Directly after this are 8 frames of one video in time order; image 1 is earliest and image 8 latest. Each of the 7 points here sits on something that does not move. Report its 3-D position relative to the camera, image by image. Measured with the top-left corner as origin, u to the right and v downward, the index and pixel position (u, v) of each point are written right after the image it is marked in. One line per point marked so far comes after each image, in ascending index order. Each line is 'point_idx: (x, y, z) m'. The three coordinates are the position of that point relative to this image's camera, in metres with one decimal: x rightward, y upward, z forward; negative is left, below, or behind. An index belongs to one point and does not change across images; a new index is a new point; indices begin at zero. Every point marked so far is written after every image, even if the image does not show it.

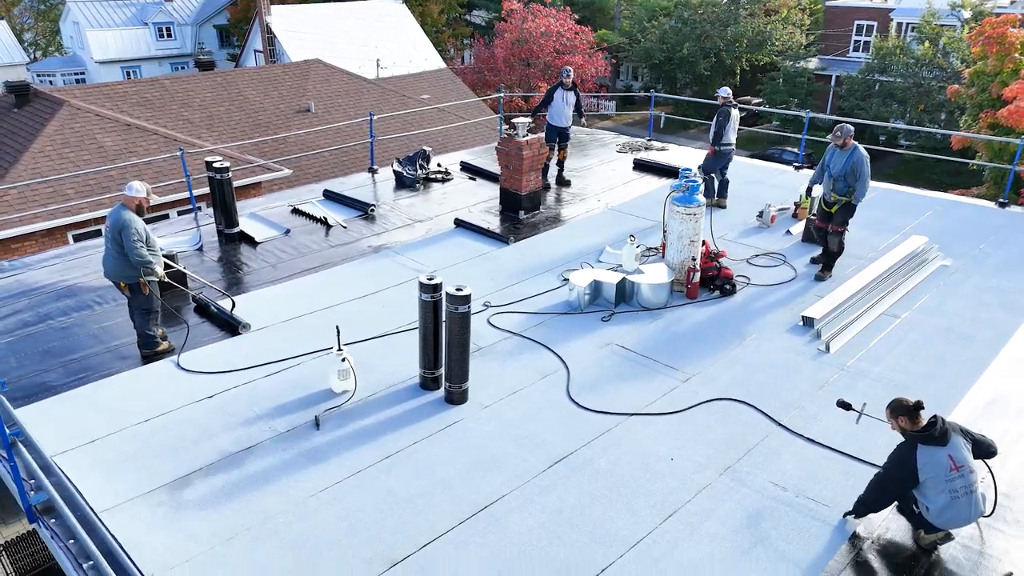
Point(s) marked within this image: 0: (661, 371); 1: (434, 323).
0: (+1.0, -0.6, +5.8) m
1: (-0.5, -0.2, +5.3) m
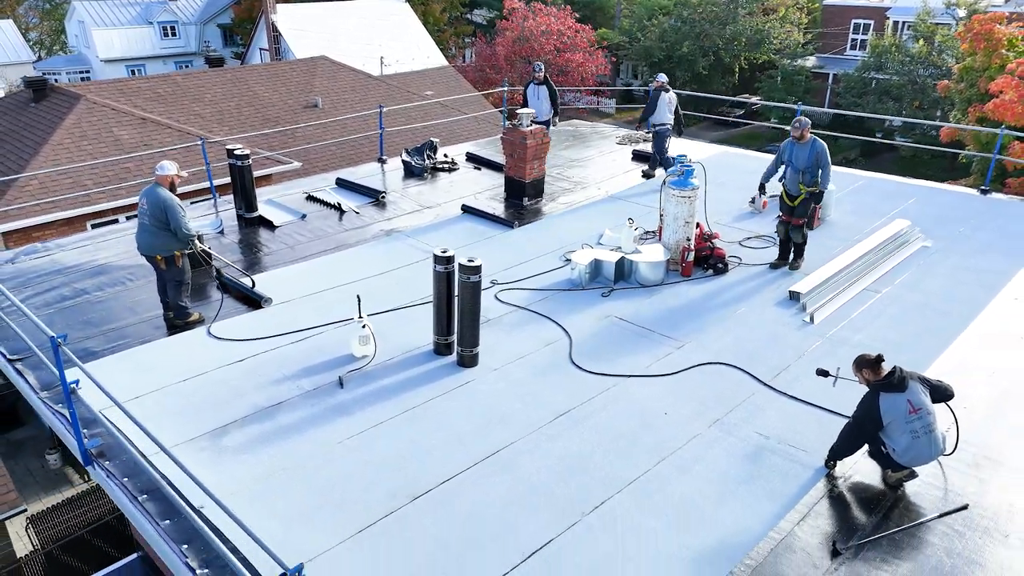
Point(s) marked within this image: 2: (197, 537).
0: (+1.1, -0.4, +6.3) m
1: (-0.4, 0.0, +5.7) m
2: (-1.5, -1.2, +4.0) m
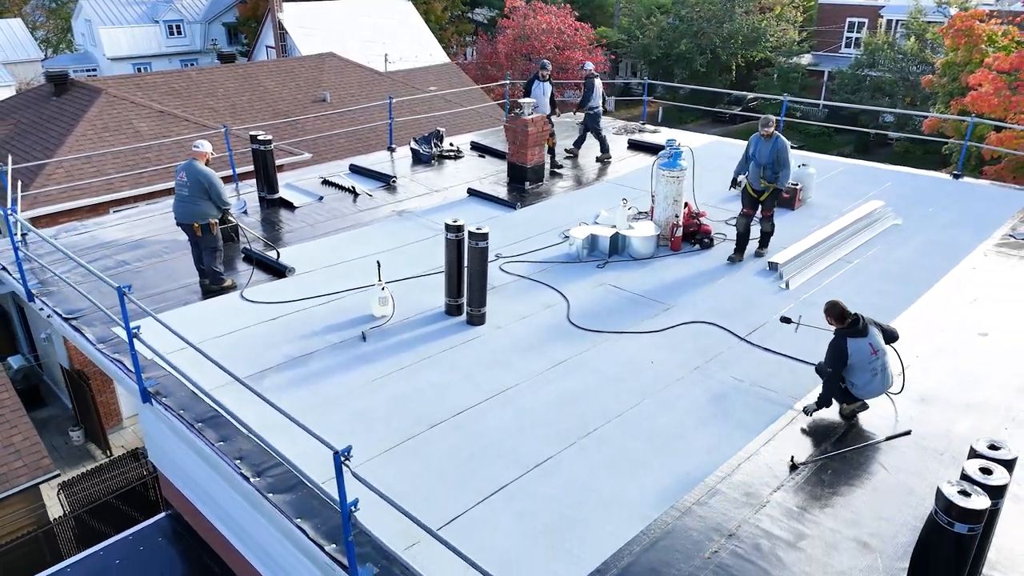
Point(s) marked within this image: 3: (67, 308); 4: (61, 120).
0: (+1.1, -0.1, +7.0) m
1: (-0.4, +0.2, +6.4) m
2: (-1.5, -0.9, +4.7) m
3: (-3.5, -0.2, +6.6) m
4: (-8.0, +3.0, +14.7) m
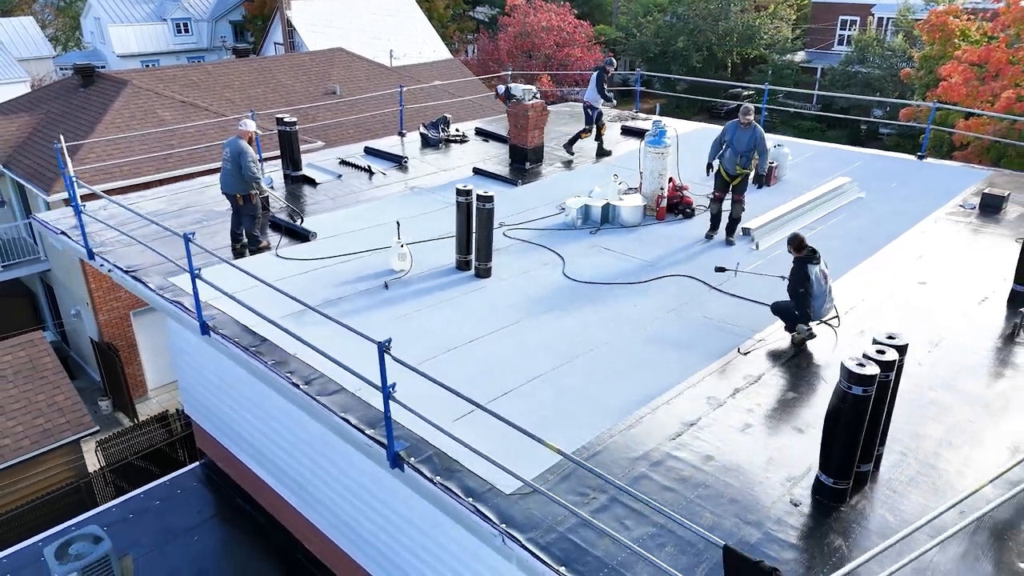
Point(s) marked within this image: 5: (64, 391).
0: (+1.1, +0.2, +7.9) m
1: (-0.4, +0.6, +7.3) m
2: (-1.5, -0.6, +5.6) m
3: (-3.5, +0.2, +7.5) m
4: (-8.0, +3.4, +15.6) m
5: (-6.2, -1.4, +11.5) m
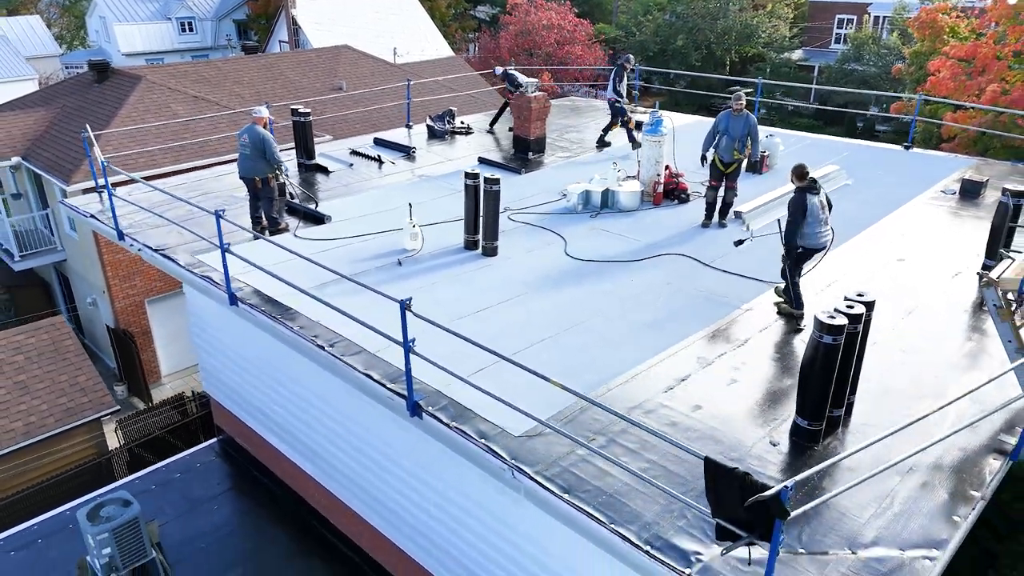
0: (+1.2, +0.5, +8.4) m
1: (-0.3, +0.8, +7.8) m
2: (-1.4, -0.3, +6.1) m
3: (-3.5, +0.4, +8.0) m
4: (-7.9, +3.6, +16.1) m
5: (-6.2, -1.2, +12.0) m
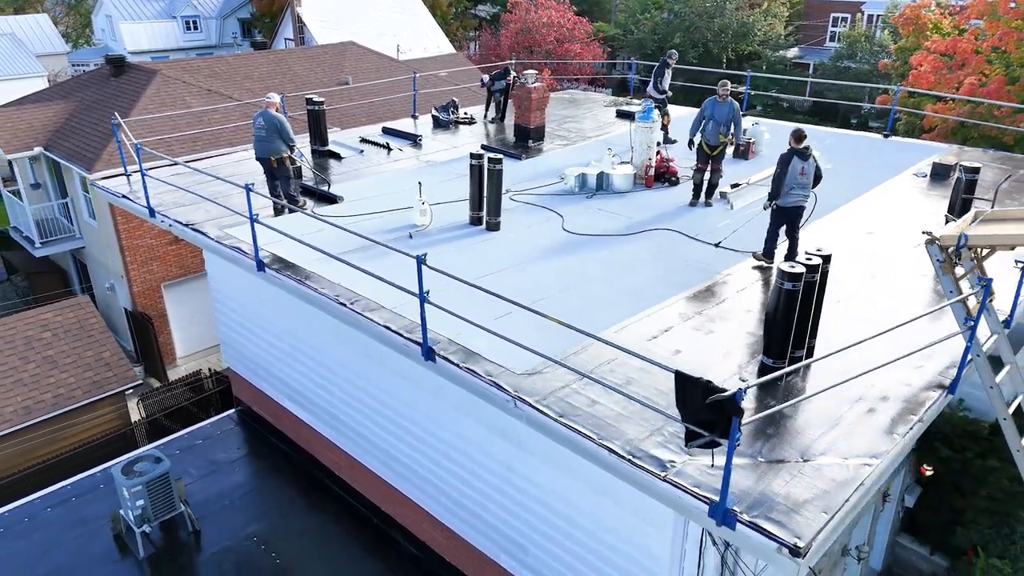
0: (+1.2, +0.7, +9.1) m
1: (-0.3, +1.1, +8.5) m
2: (-1.4, 0.0, +6.8) m
3: (-3.4, +0.7, +8.7) m
4: (-7.9, +3.9, +16.8) m
5: (-6.2, -0.9, +12.7) m
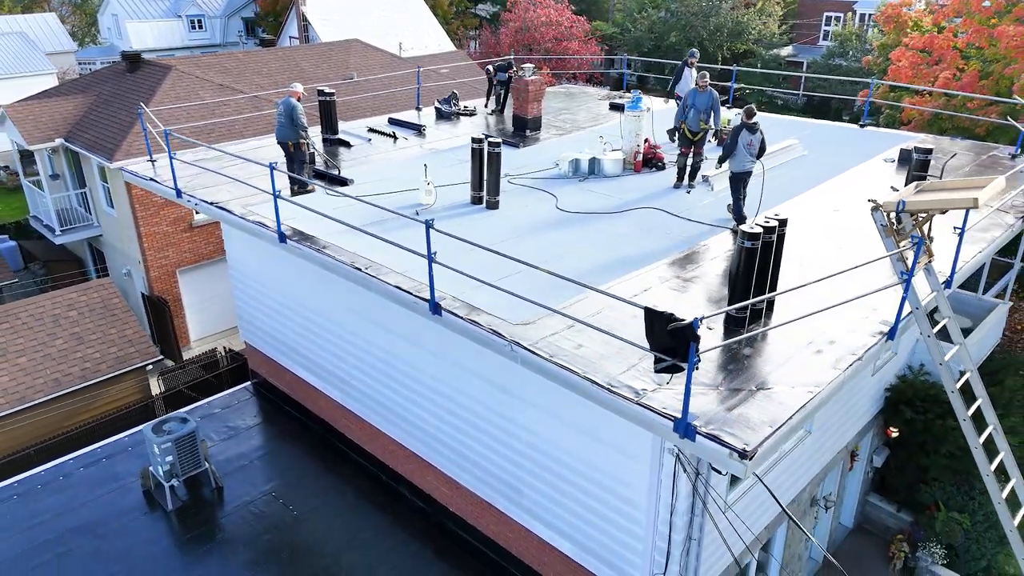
0: (+1.2, +1.0, +9.9) m
1: (-0.4, +1.4, +9.3) m
2: (-1.4, +0.3, +7.6) m
3: (-3.5, +1.0, +9.5) m
4: (-7.9, +4.2, +17.6) m
5: (-6.2, -0.6, +13.5) m
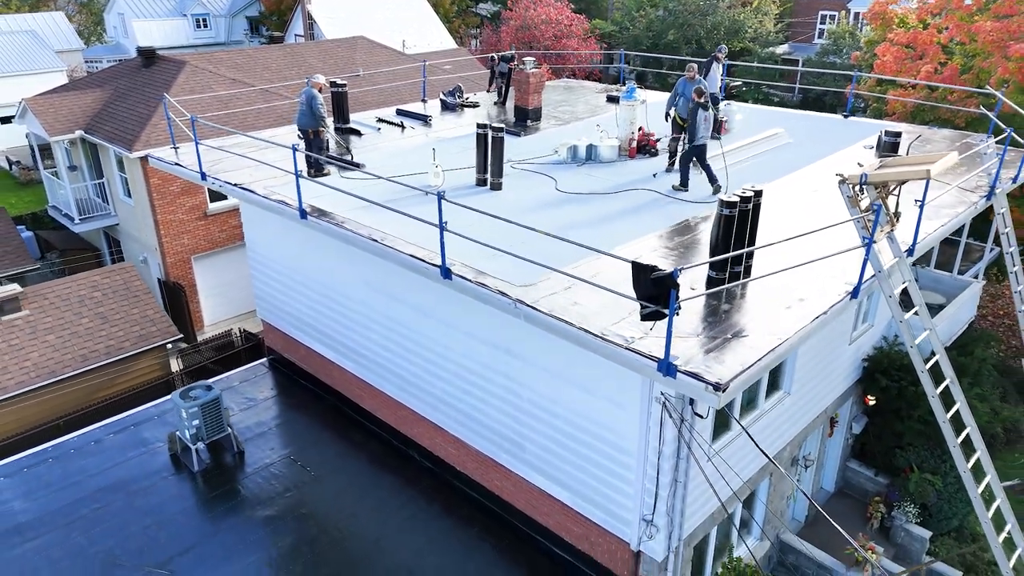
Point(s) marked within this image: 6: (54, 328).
0: (+1.2, +1.3, +10.6) m
1: (-0.3, +1.7, +10.0) m
2: (-1.4, +0.5, +8.3) m
3: (-3.4, +1.3, +10.2) m
4: (-7.9, +4.5, +18.3) m
5: (-6.2, -0.3, +14.2) m
6: (-7.3, -0.6, +13.2) m
